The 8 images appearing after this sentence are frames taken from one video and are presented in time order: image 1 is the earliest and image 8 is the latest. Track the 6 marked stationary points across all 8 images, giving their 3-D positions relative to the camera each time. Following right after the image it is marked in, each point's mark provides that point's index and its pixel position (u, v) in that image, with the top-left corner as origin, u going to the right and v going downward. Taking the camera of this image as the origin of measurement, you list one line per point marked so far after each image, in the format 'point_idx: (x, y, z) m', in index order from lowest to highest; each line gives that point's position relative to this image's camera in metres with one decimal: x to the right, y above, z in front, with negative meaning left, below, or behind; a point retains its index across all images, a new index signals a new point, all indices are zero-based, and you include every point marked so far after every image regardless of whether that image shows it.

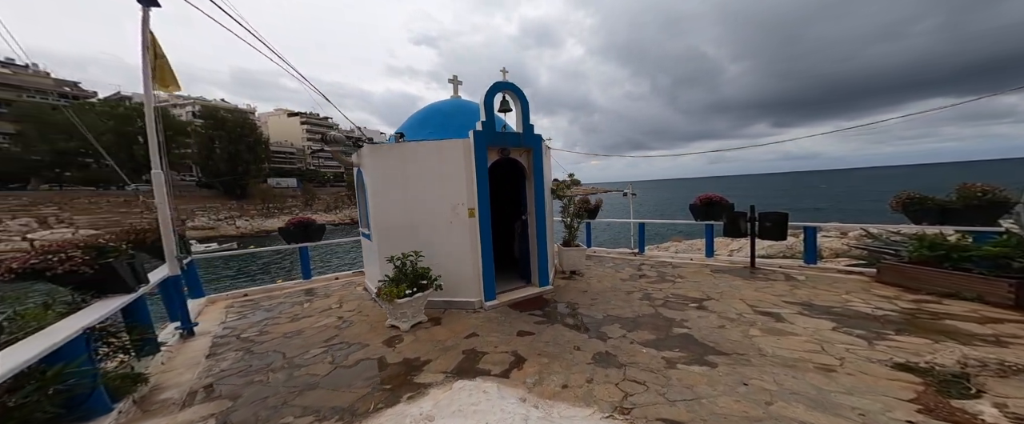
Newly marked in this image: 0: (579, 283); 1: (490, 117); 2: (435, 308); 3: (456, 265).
0: (+1.3, -1.4, +6.4) m
1: (-0.3, +1.5, +5.1) m
2: (-1.2, -1.5, +5.1) m
3: (-0.9, -0.8, +5.0) m
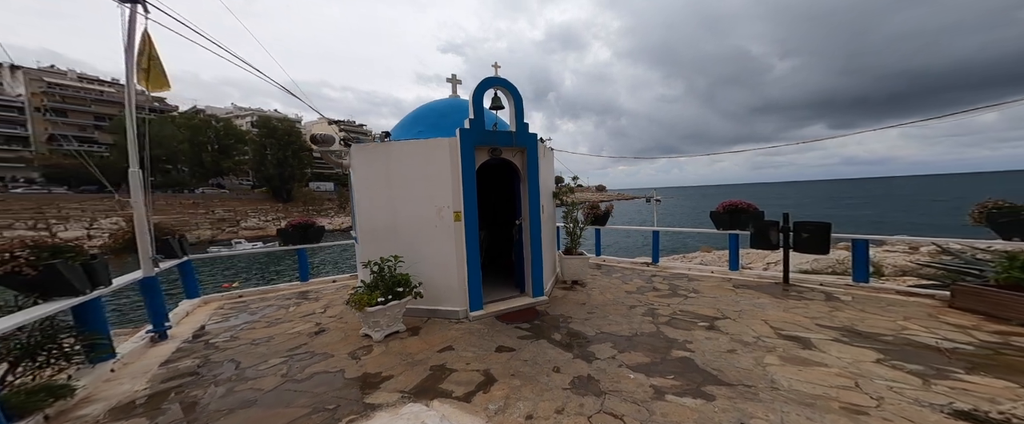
0: (+1.2, -1.5, +6.0) m
1: (-0.5, +1.4, +4.8) m
2: (-1.4, -1.5, +4.8) m
3: (-1.0, -0.8, +4.8) m
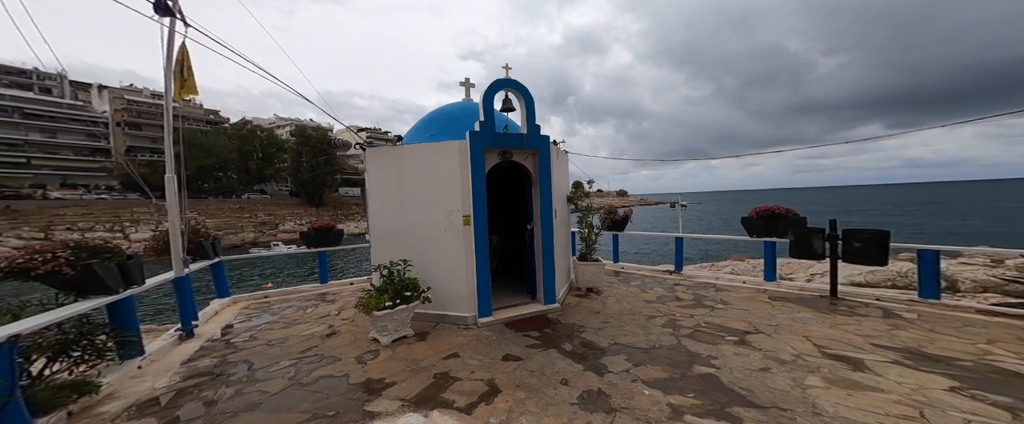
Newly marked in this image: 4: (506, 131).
0: (+1.4, -1.6, +5.7) m
1: (-0.3, +1.3, +4.7) m
2: (-1.2, -1.6, +4.8) m
3: (-0.9, -0.9, +4.7) m
4: (-0.1, +1.2, +4.9) m
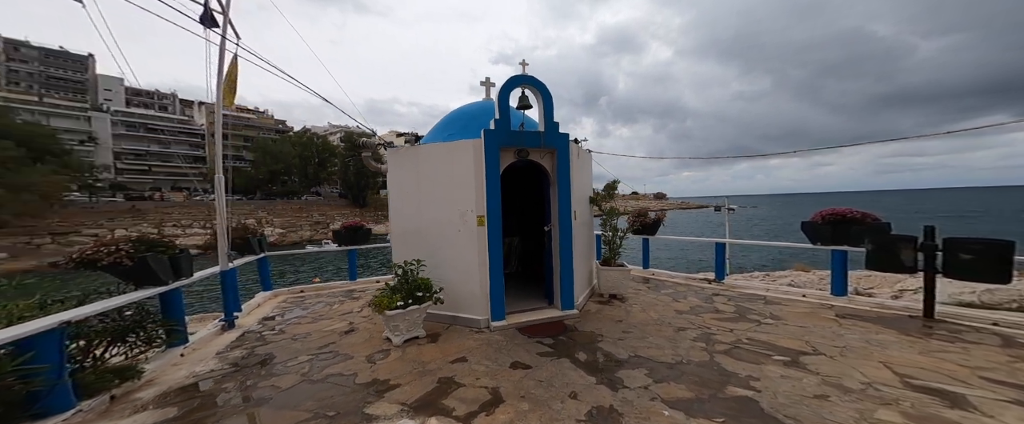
0: (+1.7, -1.6, +5.4) m
1: (-0.1, +1.3, +4.6) m
2: (-1.0, -1.6, +4.7) m
3: (-0.7, -0.9, +4.6) m
4: (+0.2, +1.2, +4.8) m
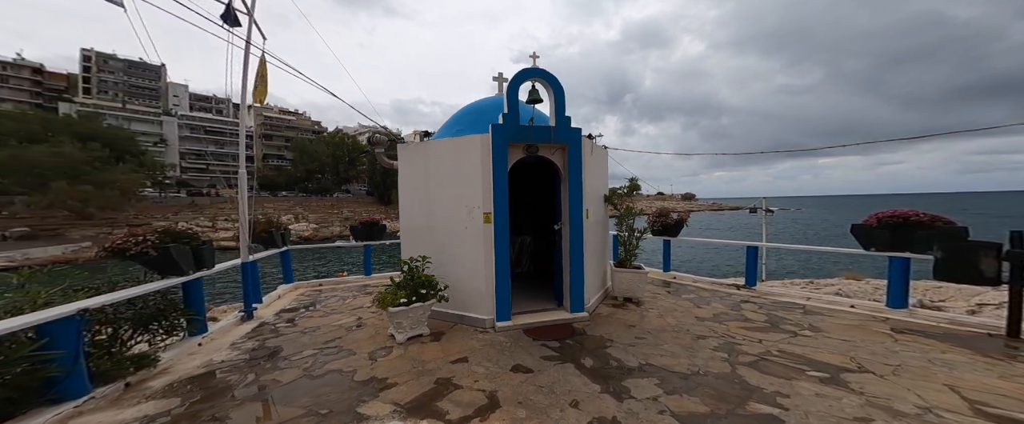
0: (+1.8, -1.6, +5.2) m
1: (0.0, +1.4, +4.4) m
2: (-0.9, -1.5, +4.6) m
3: (-0.6, -0.9, +4.5) m
4: (+0.3, +1.2, +4.6) m
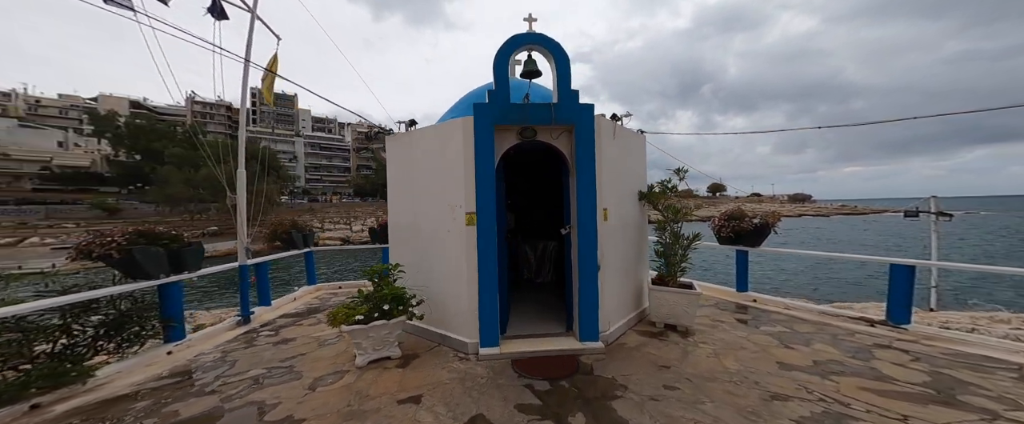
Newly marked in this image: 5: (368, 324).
0: (+1.8, -1.6, +3.9) m
1: (-0.1, +1.4, +3.6) m
2: (-1.0, -1.5, +3.9) m
3: (-0.7, -0.9, +3.7) m
4: (+0.2, +1.2, +3.7) m
5: (-1.4, -1.1, +3.3) m
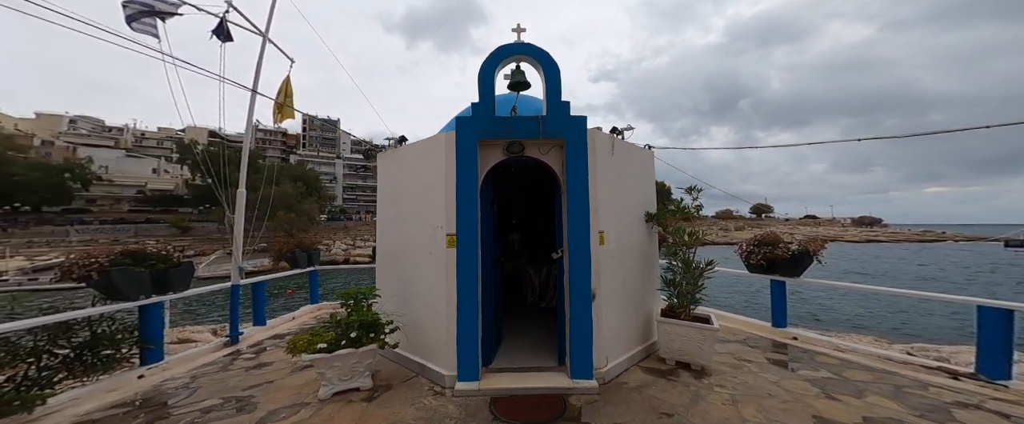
0: (+1.7, -1.8, +3.4) m
1: (-0.3, +1.2, +3.4) m
2: (-1.1, -1.7, +3.6) m
3: (-0.9, -1.1, +3.5) m
4: (0.0, +1.0, +3.5) m
5: (-1.6, -1.3, +3.1) m
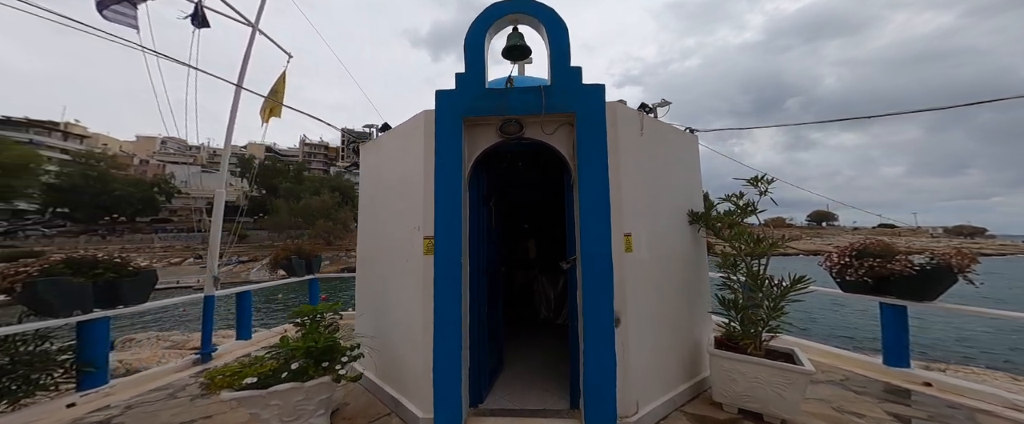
0: (+1.6, -1.8, +2.4) m
1: (-0.3, +1.2, +2.7) m
2: (-1.1, -1.7, +2.9) m
3: (-0.9, -1.0, +2.8) m
4: (0.0, +1.0, +2.7) m
5: (-1.7, -1.3, +2.5) m
